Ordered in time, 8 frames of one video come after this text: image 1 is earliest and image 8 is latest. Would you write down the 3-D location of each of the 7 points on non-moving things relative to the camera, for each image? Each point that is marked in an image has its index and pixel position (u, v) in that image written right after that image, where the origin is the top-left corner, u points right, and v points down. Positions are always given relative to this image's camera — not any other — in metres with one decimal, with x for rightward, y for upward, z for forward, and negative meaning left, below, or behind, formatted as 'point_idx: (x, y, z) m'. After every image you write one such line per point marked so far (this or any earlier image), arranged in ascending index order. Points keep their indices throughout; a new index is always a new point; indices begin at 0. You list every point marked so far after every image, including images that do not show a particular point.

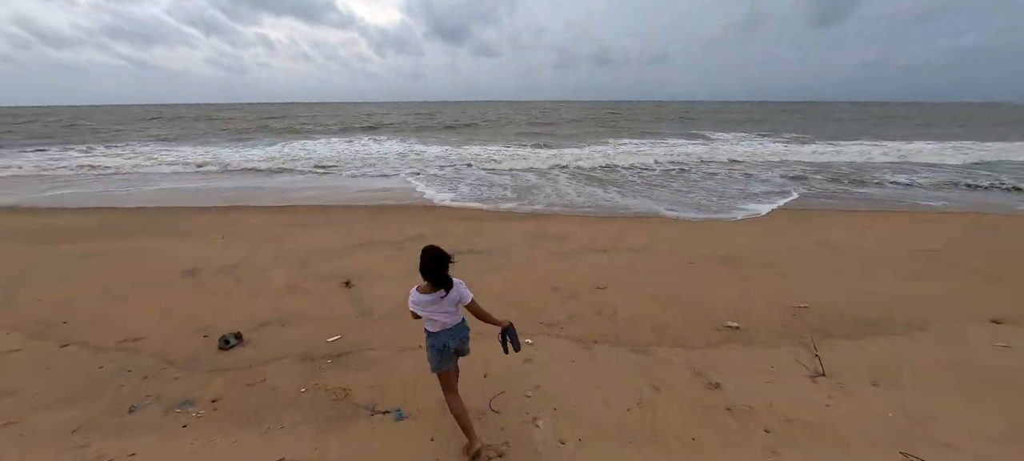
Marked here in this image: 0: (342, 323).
0: (-2.0, -1.1, +4.3) m
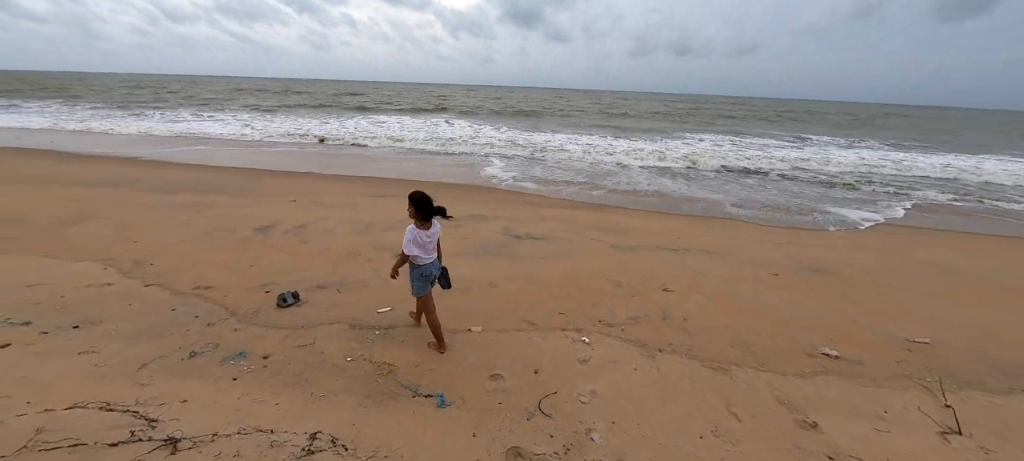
0: (-1.4, -0.7, +4.2) m
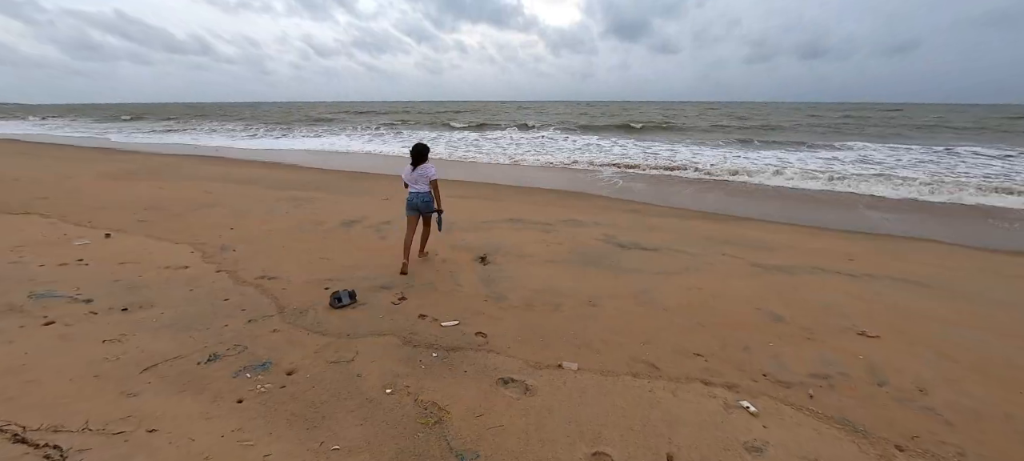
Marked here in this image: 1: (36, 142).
0: (-0.4, -0.7, +3.3) m
1: (-22.2, +4.1, +17.3) m
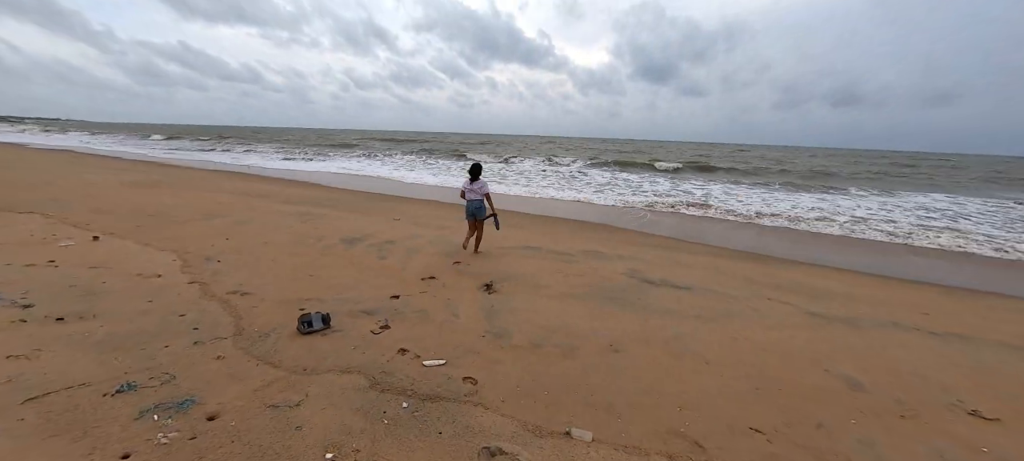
0: (-0.4, -0.8, +2.7) m
1: (-21.1, +3.8, +18.4) m
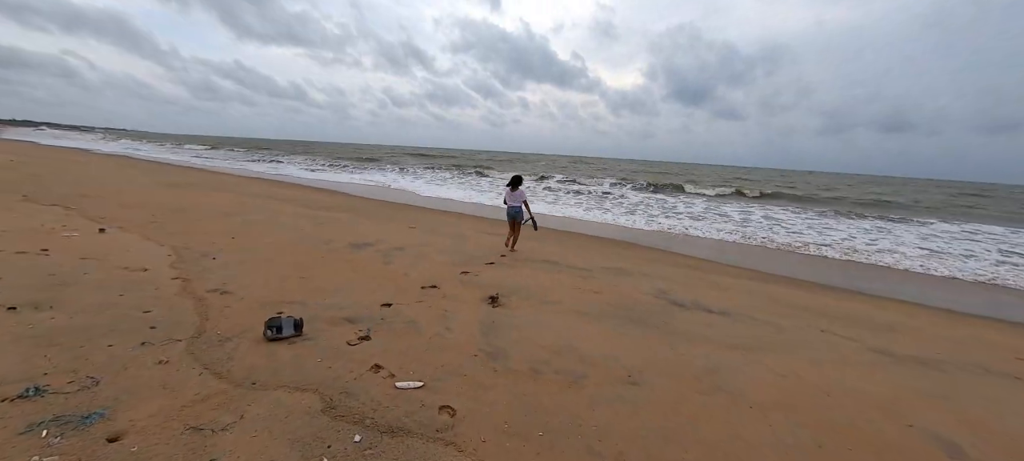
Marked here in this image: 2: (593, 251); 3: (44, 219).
0: (-0.4, -0.8, +2.3) m
1: (-19.7, +3.8, +19.6) m
2: (+1.5, -0.4, +7.1) m
3: (-5.8, +0.2, +4.5) m
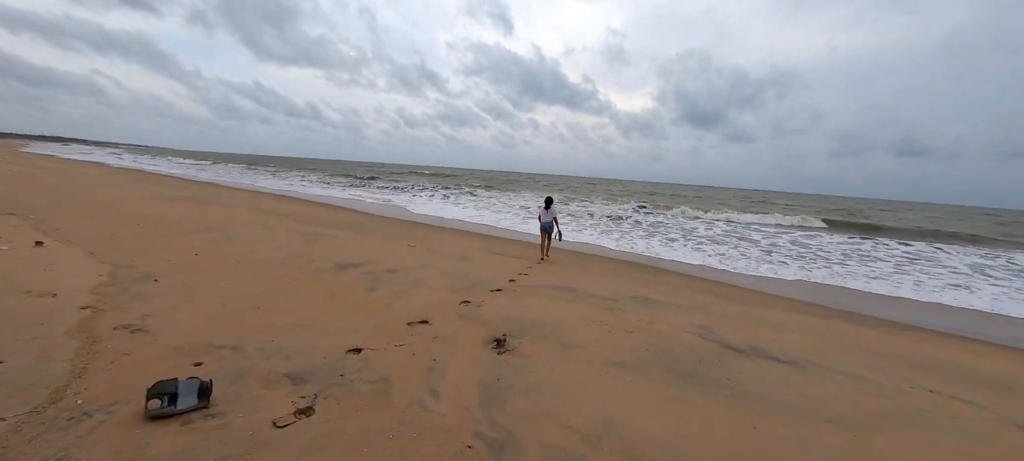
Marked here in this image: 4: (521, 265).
0: (-0.4, -0.9, +1.5) m
1: (-19.2, +3.1, +19.5) m
2: (+1.7, -0.8, +6.2) m
3: (-5.6, 0.0, +3.9) m
4: (+0.2, -0.6, +6.4) m
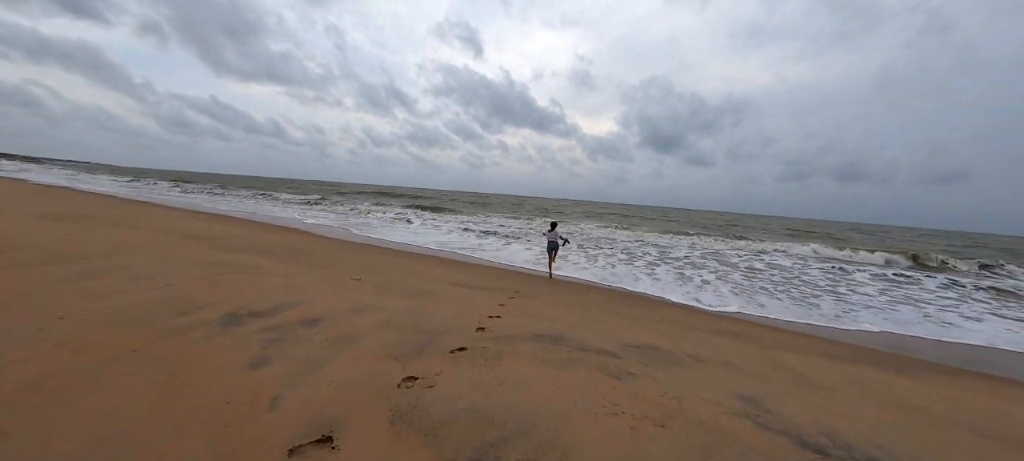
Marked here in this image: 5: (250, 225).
0: (-0.4, -1.0, +0.3) m
1: (-20.7, +1.9, +16.9) m
2: (+1.3, -1.2, +5.2) m
3: (-5.9, -0.2, +2.3) m
4: (-0.3, -1.0, +5.2) m
5: (-9.6, +0.3, +13.3) m
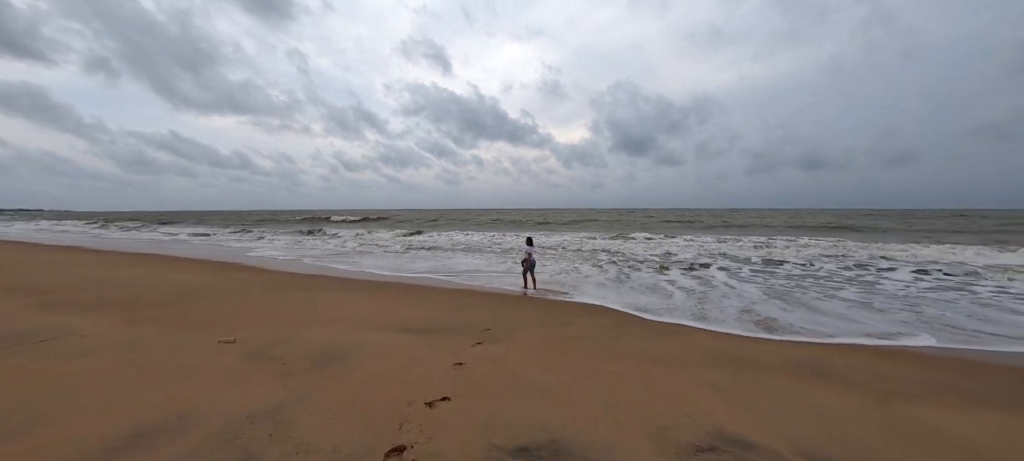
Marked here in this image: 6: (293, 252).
0: (-0.5, -1.0, -1.7) m
1: (-21.7, -0.4, +13.9) m
2: (+1.0, -1.2, +3.3) m
3: (-6.1, -0.7, +0.1) m
4: (-0.6, -1.1, +3.2) m
5: (-10.4, -1.0, +10.9) m
6: (-9.5, -0.7, +15.4) m
